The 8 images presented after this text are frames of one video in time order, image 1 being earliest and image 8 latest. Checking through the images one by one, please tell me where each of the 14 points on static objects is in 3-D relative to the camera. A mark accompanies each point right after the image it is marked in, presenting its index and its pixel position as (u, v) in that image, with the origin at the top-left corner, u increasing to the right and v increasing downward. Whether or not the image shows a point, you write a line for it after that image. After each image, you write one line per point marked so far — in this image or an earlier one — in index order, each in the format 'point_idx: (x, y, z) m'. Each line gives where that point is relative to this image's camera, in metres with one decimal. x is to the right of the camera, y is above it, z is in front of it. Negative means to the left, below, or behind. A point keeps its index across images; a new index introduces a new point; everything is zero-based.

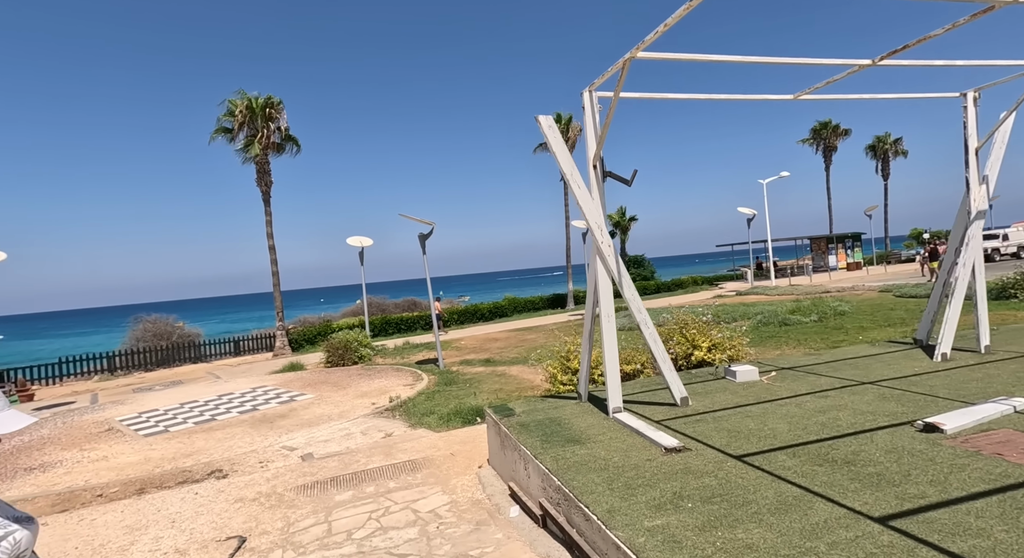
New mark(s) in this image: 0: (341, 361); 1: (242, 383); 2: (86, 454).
0: (-4.5, -2.1, +15.3) m
1: (-7.1, -2.7, +15.8) m
2: (-7.3, -3.0, +10.2) m
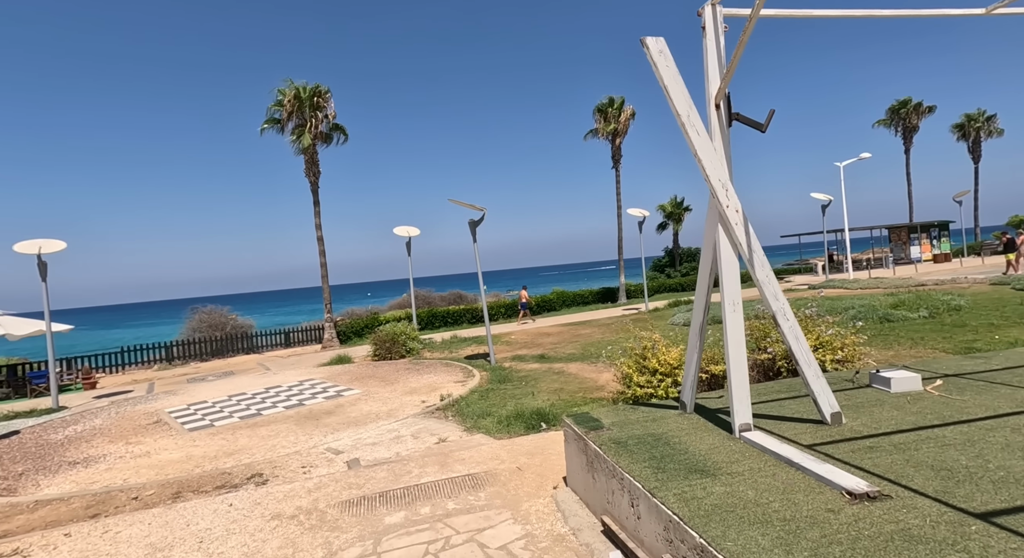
0: (-3.1, -1.9, +14.7) m
1: (-5.7, -2.5, +15.4) m
2: (-6.3, -2.8, +9.9) m
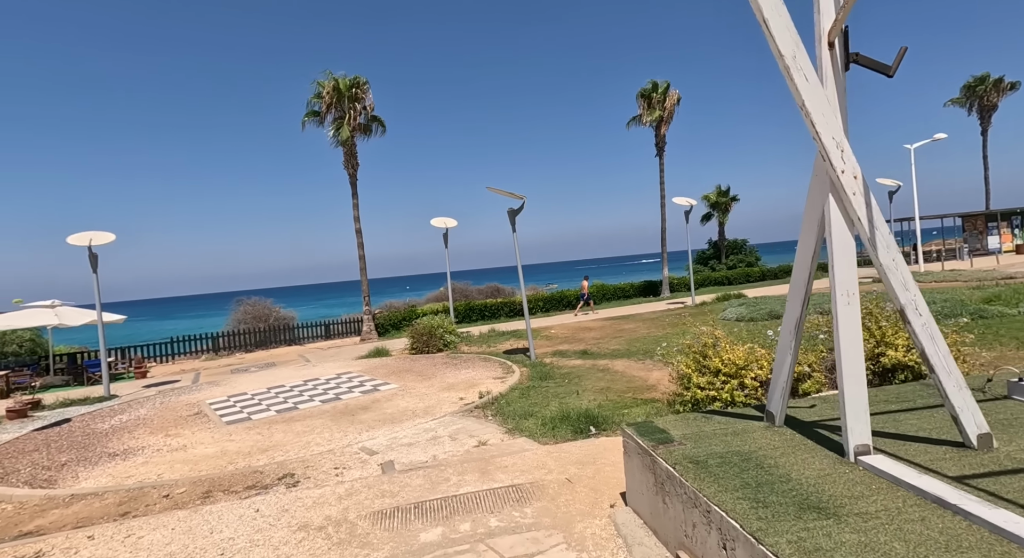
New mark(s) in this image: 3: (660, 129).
0: (-2.1, -1.7, +14.4) m
1: (-4.7, -2.3, +15.3) m
2: (-5.7, -2.7, +9.7) m
3: (+5.0, +5.1, +20.0) m
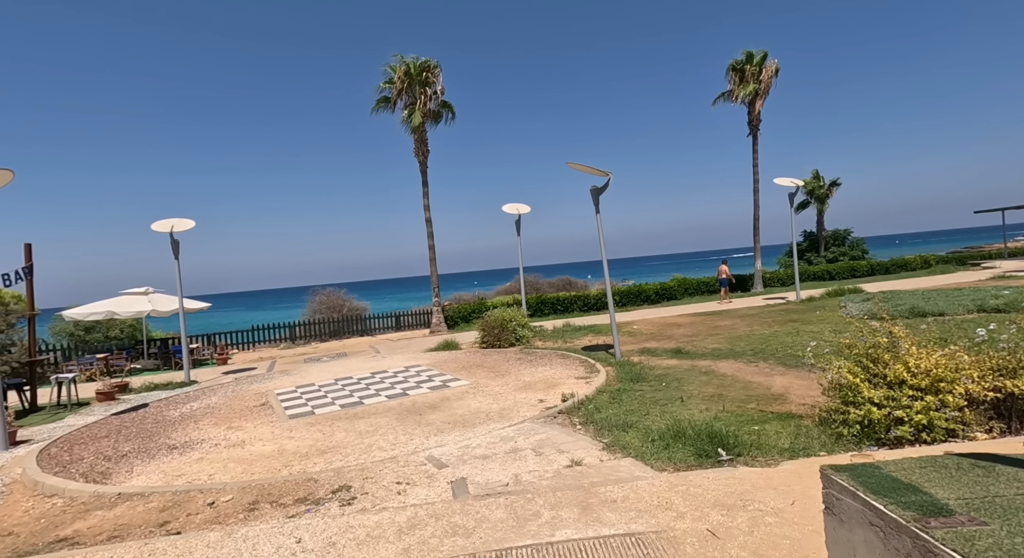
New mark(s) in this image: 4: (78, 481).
0: (-0.4, -1.4, +13.4) m
1: (-2.8, -2.0, +14.5) m
2: (-4.4, -2.4, +9.2) m
3: (+7.5, +5.3, +18.0) m
4: (-5.6, -2.6, +7.7) m
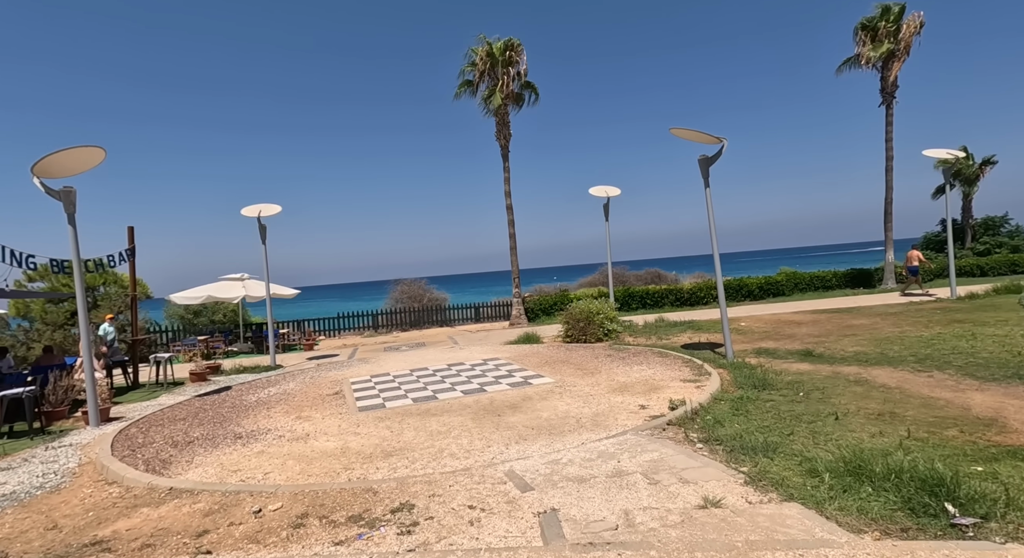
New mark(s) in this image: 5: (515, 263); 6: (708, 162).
0: (+1.5, -1.2, +12.1) m
1: (-0.8, -1.7, +13.6) m
2: (-3.1, -2.1, +8.5) m
3: (+10.0, +5.5, +15.5) m
4: (-4.5, -2.3, +7.1) m
5: (+0.1, +0.5, +19.1) m
6: (+3.0, +1.7, +8.9) m
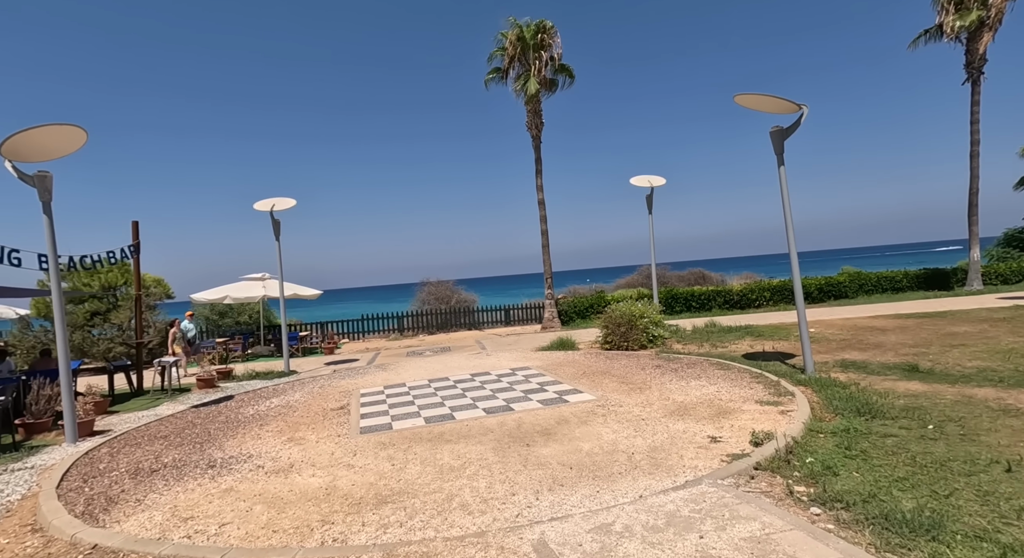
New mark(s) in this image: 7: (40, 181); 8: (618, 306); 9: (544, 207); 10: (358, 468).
0: (+2.0, -1.2, +10.5) m
1: (-0.2, -1.6, +12.1) m
2: (-2.8, -2.1, +7.1) m
3: (+10.7, +5.5, +13.6) m
4: (-4.2, -2.2, +5.9) m
5: (+1.0, +0.5, +17.6) m
6: (+3.4, +1.8, +7.2) m
7: (-8.6, +1.7, +10.9) m
8: (+1.9, -0.5, +10.7) m
9: (+0.9, +2.2, +17.4) m
10: (-1.5, -1.9, +5.9) m
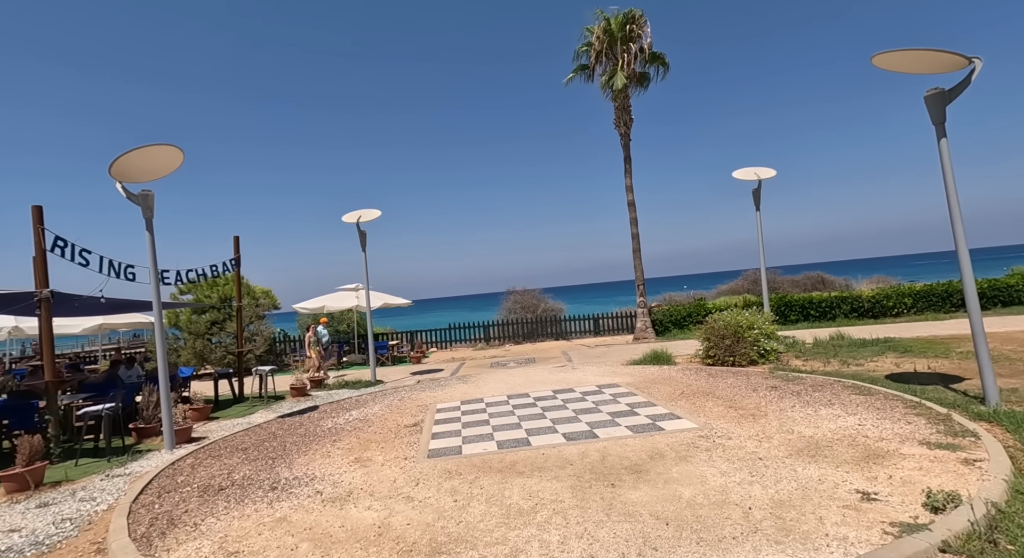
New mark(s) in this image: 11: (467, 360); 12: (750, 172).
0: (+3.4, -1.2, +9.1) m
1: (+1.5, -1.8, +11.1) m
2: (-1.8, -2.2, +6.5) m
3: (+12.4, +5.5, +10.9) m
4: (-3.5, -2.3, +5.5) m
5: (+3.5, +0.4, +16.4) m
6: (+4.2, +1.8, +5.8) m
7: (-7.1, +1.5, +11.3) m
8: (+3.3, -0.6, +9.4) m
9: (+3.3, +2.0, +16.2) m
10: (-0.8, -1.9, +5.2) m
11: (-1.6, -2.7, +19.5) m
12: (+4.9, +2.2, +12.2) m
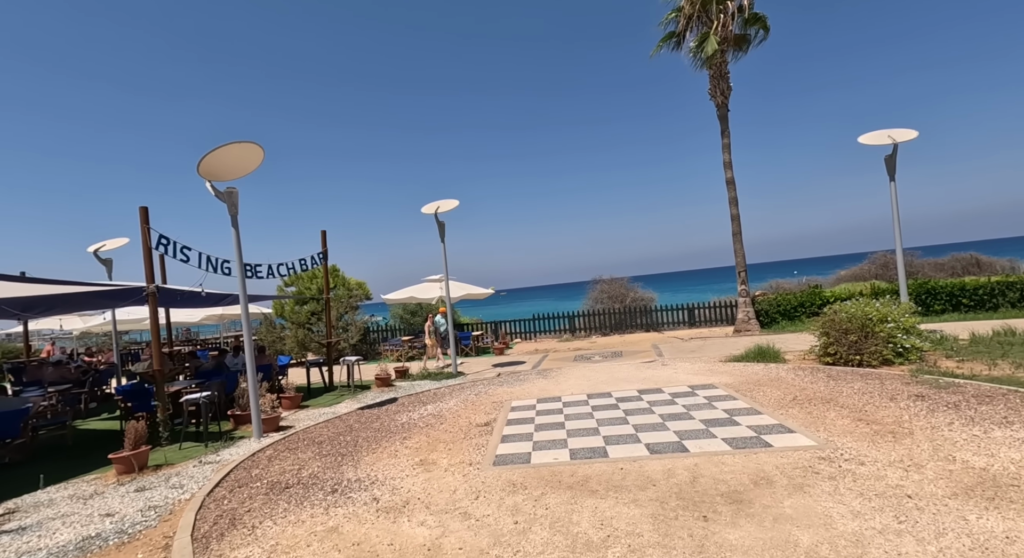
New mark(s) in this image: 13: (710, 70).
0: (+4.5, -1.0, +7.7) m
1: (+2.9, -1.5, +10.0) m
2: (-1.1, -2.0, +6.0) m
3: (+13.5, +5.8, +8.0) m
4: (-2.9, -2.2, +5.3) m
5: (+5.7, +0.7, +14.9) m
6: (+4.7, +1.9, +4.2) m
7: (-5.5, +1.7, +11.5) m
8: (+4.5, -0.3, +8.0) m
9: (+5.5, +2.3, +14.7) m
10: (-0.3, -1.8, +4.5) m
11: (+1.2, -2.3, +18.8) m
12: (+6.4, +2.5, +10.5) m
13: (+5.7, +6.0, +17.1) m
